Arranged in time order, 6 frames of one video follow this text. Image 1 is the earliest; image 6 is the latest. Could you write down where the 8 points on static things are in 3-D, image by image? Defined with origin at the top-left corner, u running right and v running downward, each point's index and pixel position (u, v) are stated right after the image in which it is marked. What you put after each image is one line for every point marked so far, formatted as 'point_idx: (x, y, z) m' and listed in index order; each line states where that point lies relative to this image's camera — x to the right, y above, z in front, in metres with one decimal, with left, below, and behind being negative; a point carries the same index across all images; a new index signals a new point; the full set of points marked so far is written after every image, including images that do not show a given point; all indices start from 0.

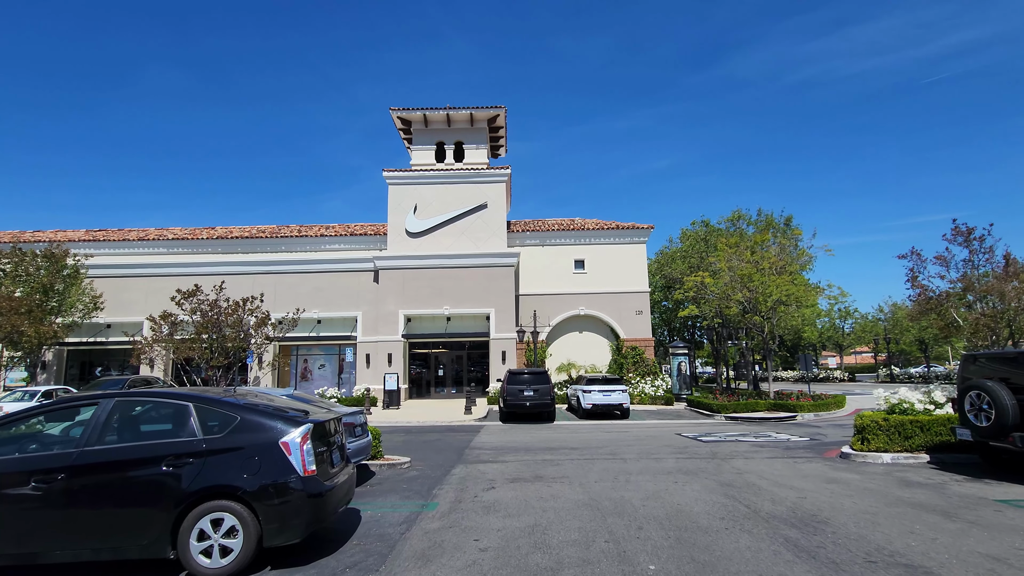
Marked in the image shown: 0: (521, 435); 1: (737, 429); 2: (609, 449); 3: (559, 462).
0: (+0.2, -3.9, +14.6) m
1: (+6.6, -4.1, +15.9) m
2: (+2.0, -3.3, +11.0) m
3: (+0.8, -3.1, +9.5) m
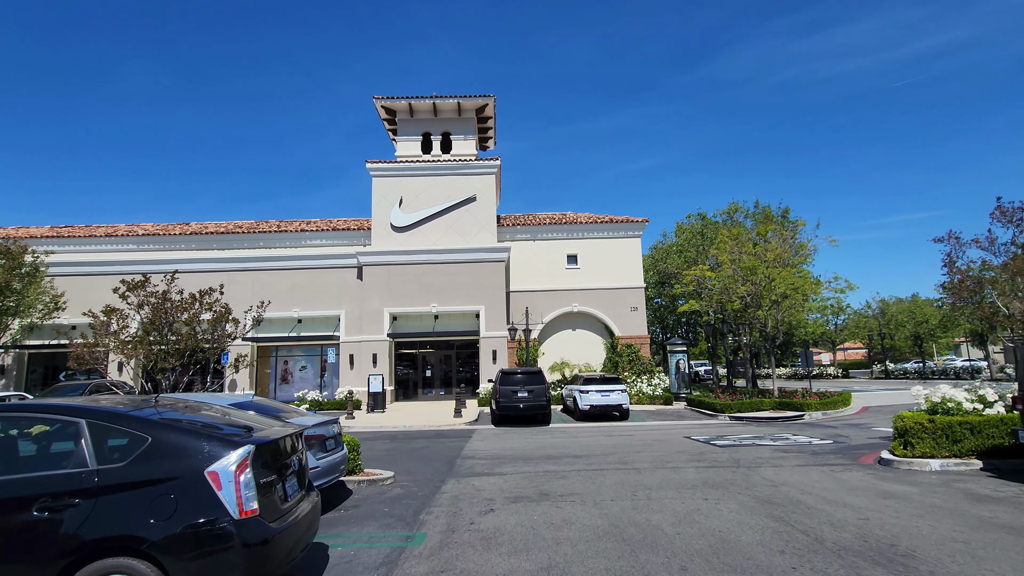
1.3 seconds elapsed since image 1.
0: (+0.1, -3.7, +13.4) m
1: (+6.4, -3.8, +14.8) m
2: (+2.0, -3.1, +9.9) m
3: (+0.8, -2.9, +8.4) m
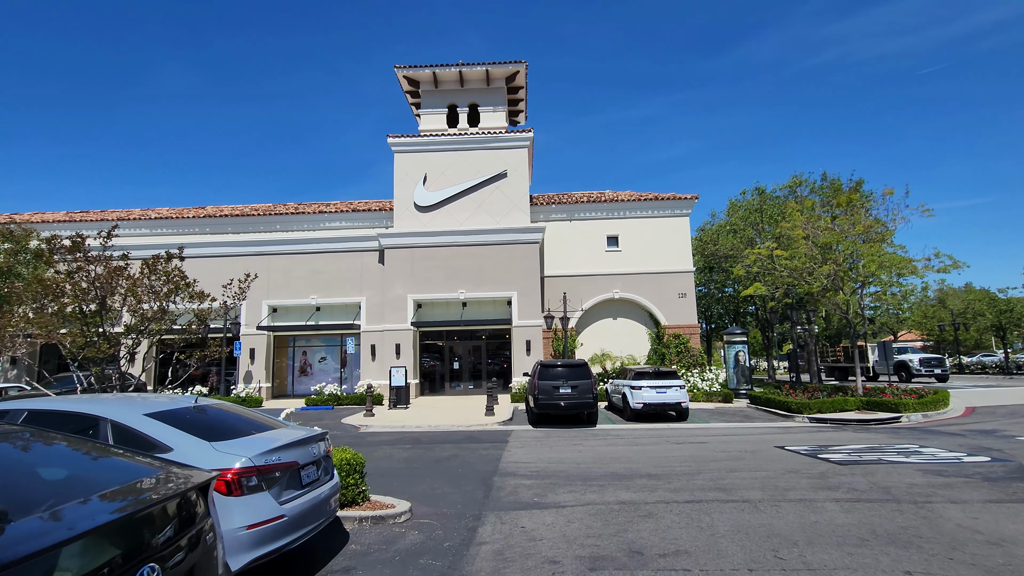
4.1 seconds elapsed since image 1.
0: (+1.0, -3.2, +11.0) m
1: (+7.4, -3.3, +12.1) m
2: (+2.7, -2.6, +7.4) m
3: (+1.5, -2.4, +5.9) m
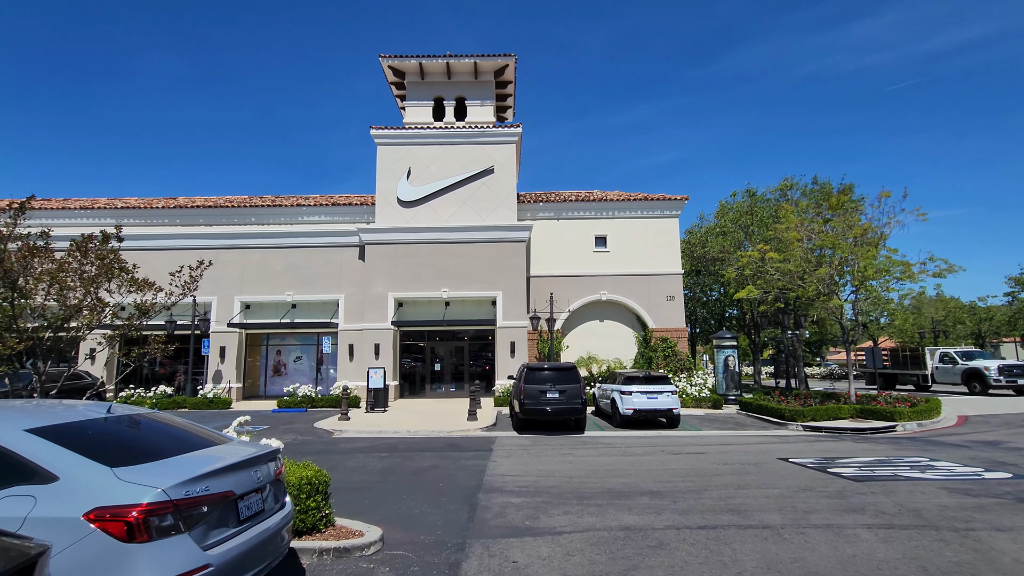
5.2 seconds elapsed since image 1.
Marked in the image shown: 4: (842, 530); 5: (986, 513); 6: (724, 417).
0: (+0.7, -3.1, +10.2) m
1: (+7.1, -3.3, +11.5) m
2: (+2.6, -2.6, +6.6) m
3: (+1.4, -2.3, +5.1) m
4: (+3.3, -2.4, +5.4) m
5: (+5.1, -2.4, +5.9) m
6: (+6.9, -4.2, +17.7) m
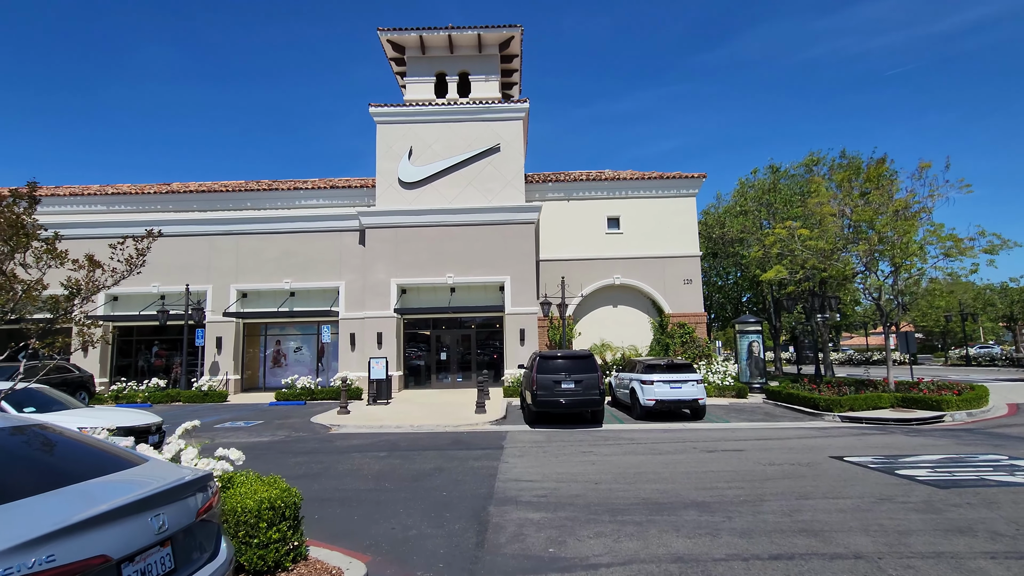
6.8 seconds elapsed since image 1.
0: (+1.0, -2.8, +9.0) m
1: (+7.4, -2.9, +10.3) m
2: (+2.7, -2.2, +5.4) m
3: (+1.6, -2.1, +3.9) m
4: (+3.4, -2.1, +4.2) m
5: (+5.3, -2.1, +4.6) m
6: (+7.2, -3.6, +16.5) m
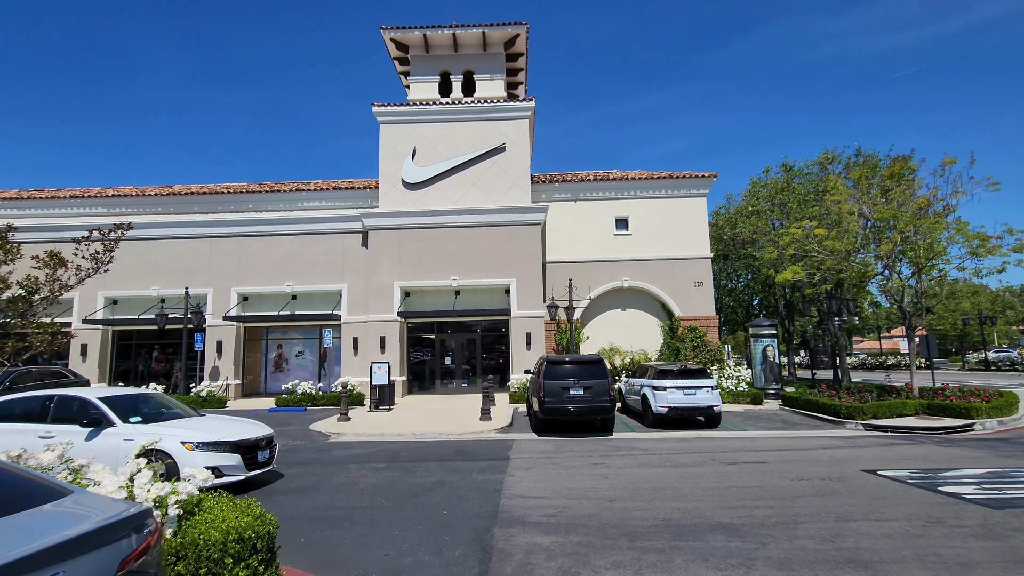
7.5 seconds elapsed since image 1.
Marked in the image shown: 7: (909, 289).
0: (+1.1, -2.8, +8.4) m
1: (+7.5, -2.9, +9.6) m
2: (+2.8, -2.2, +4.8) m
3: (+1.6, -2.1, +3.3) m
4: (+3.5, -2.1, +3.6) m
5: (+5.3, -2.1, +4.0) m
6: (+7.4, -3.6, +15.9) m
7: (+11.7, -0.1, +16.2) m
